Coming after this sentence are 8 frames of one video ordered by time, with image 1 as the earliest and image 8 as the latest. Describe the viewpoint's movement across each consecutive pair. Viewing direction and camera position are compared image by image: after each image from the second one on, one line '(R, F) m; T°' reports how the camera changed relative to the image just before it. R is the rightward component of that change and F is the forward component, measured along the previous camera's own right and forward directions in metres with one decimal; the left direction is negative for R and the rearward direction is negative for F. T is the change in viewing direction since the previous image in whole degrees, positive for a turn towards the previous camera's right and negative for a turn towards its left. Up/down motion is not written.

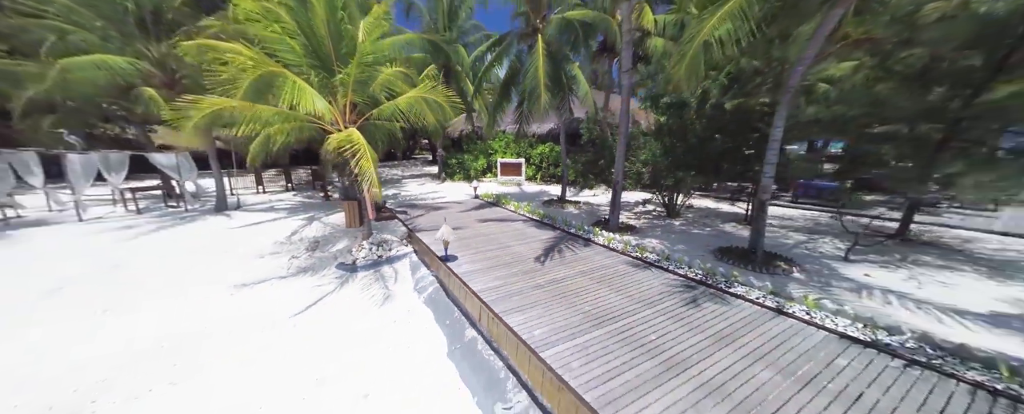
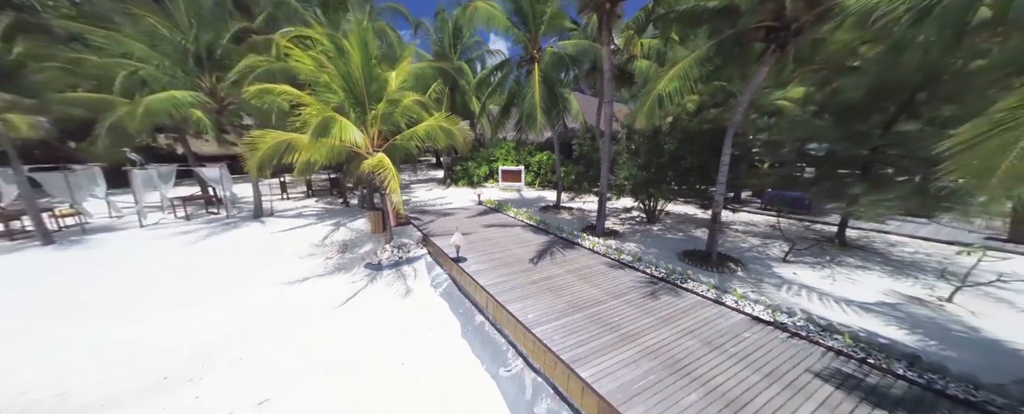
(0.0, -1.0) m; 0°
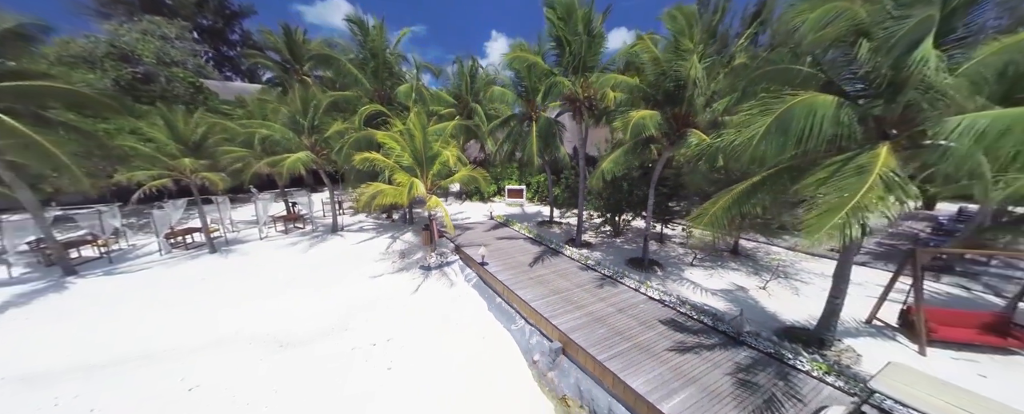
(-0.1, -3.2) m; 0°
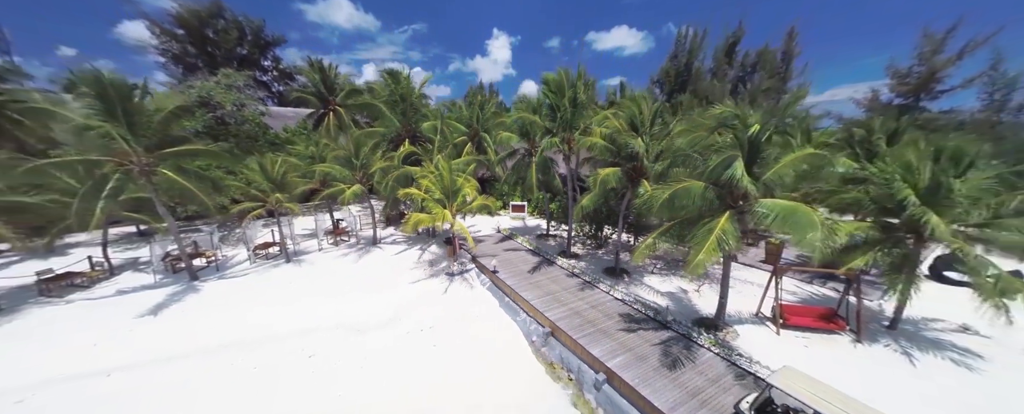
(-0.1, -2.8) m; 0°
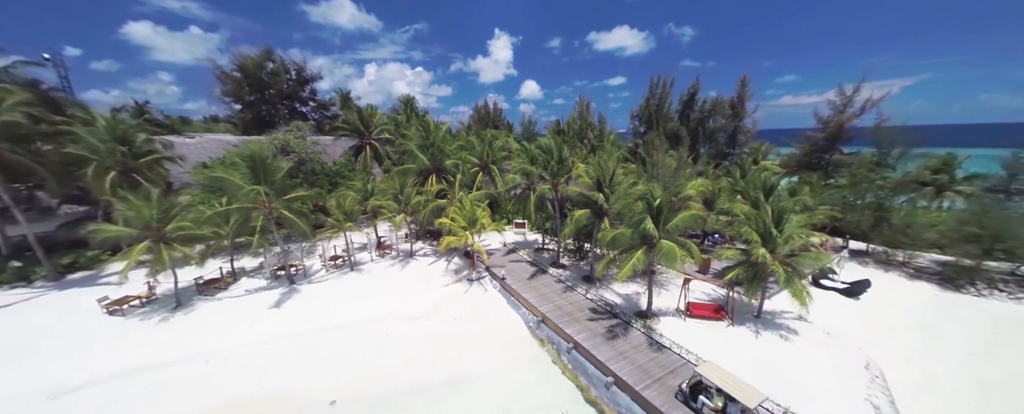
(-0.2, -4.5) m; 0°
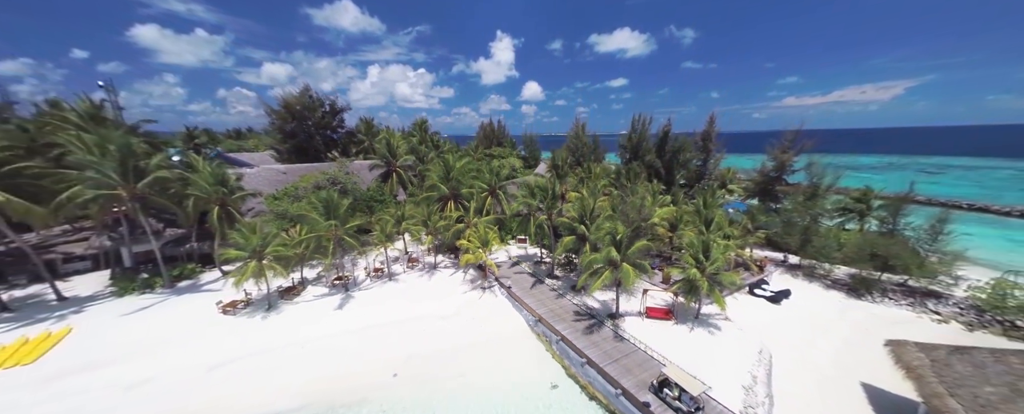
(-0.2, -4.5) m; 0°
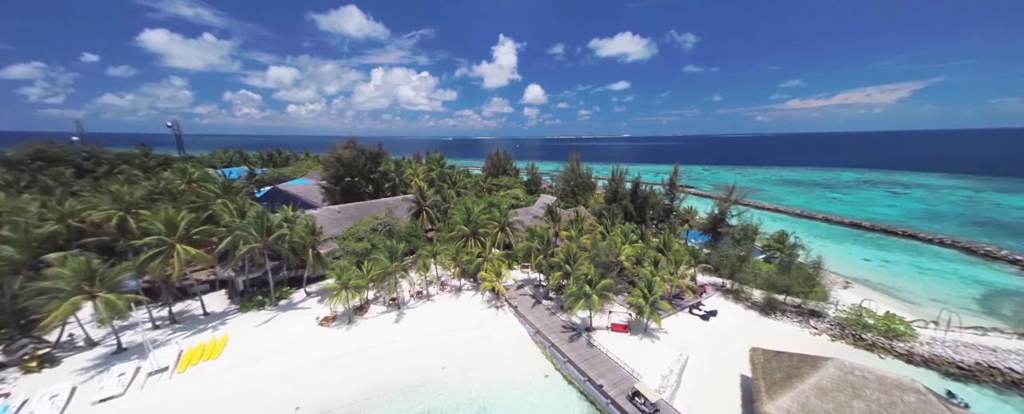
(-0.4, -7.7) m; 0°
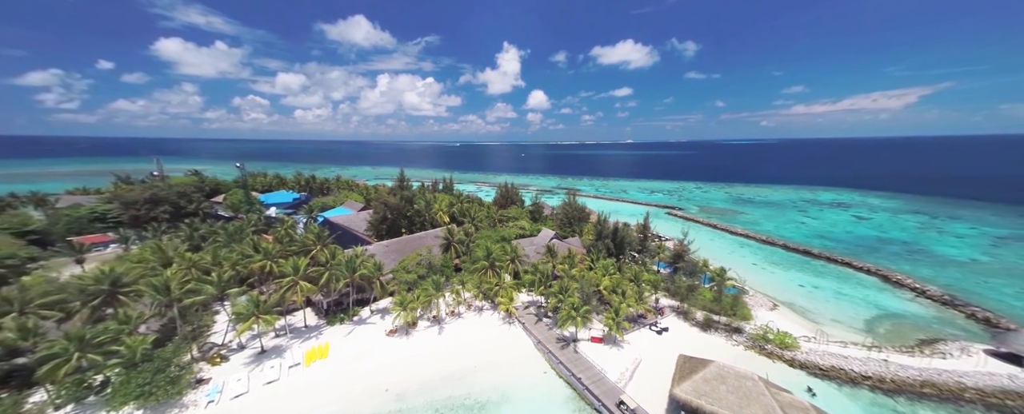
(-0.9, -10.7) m; -1°
